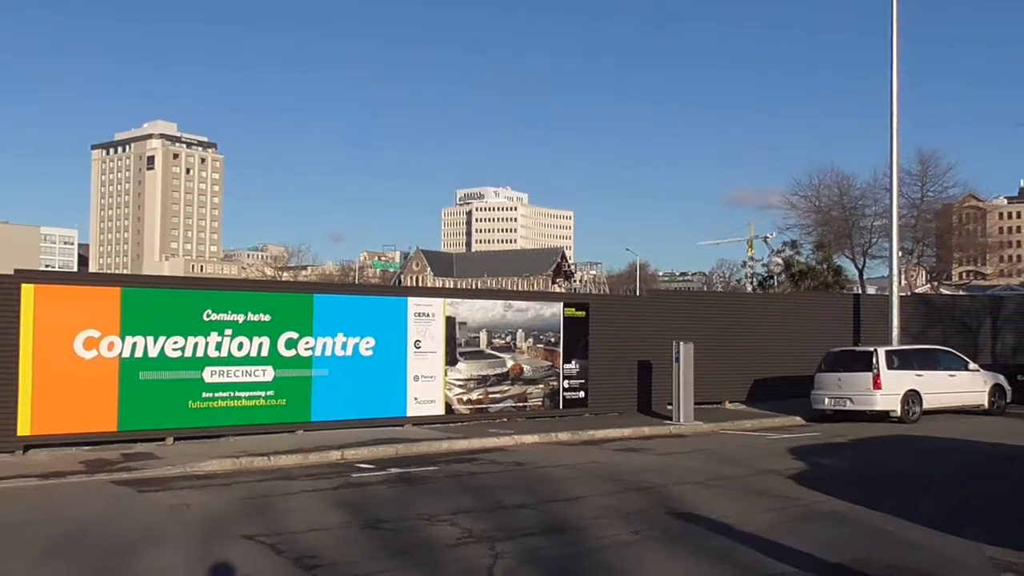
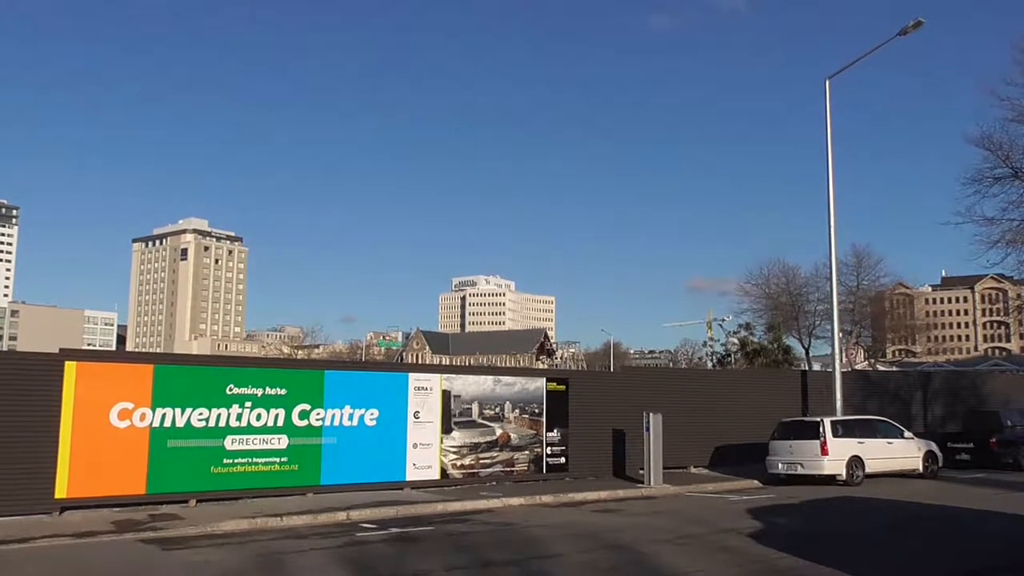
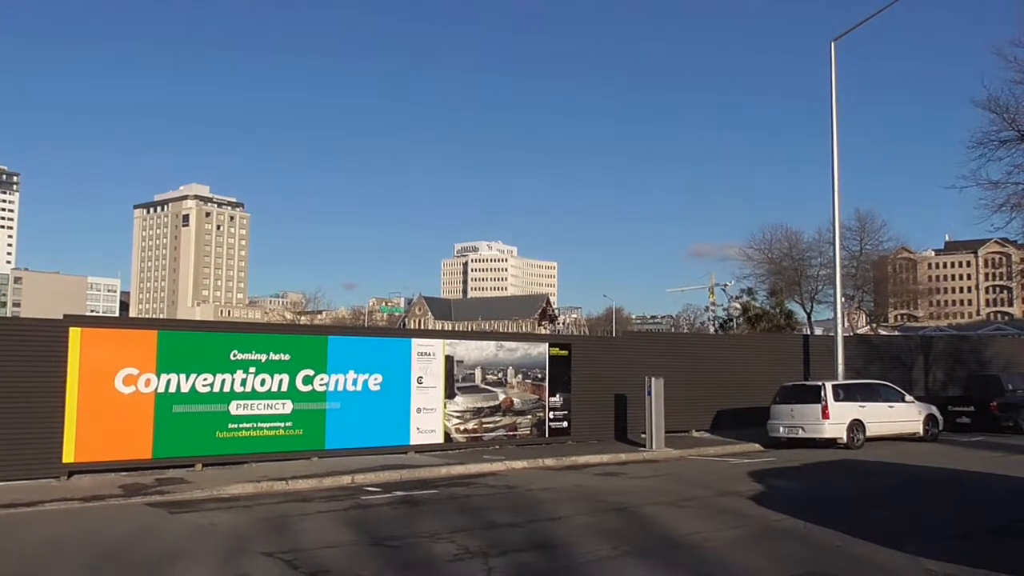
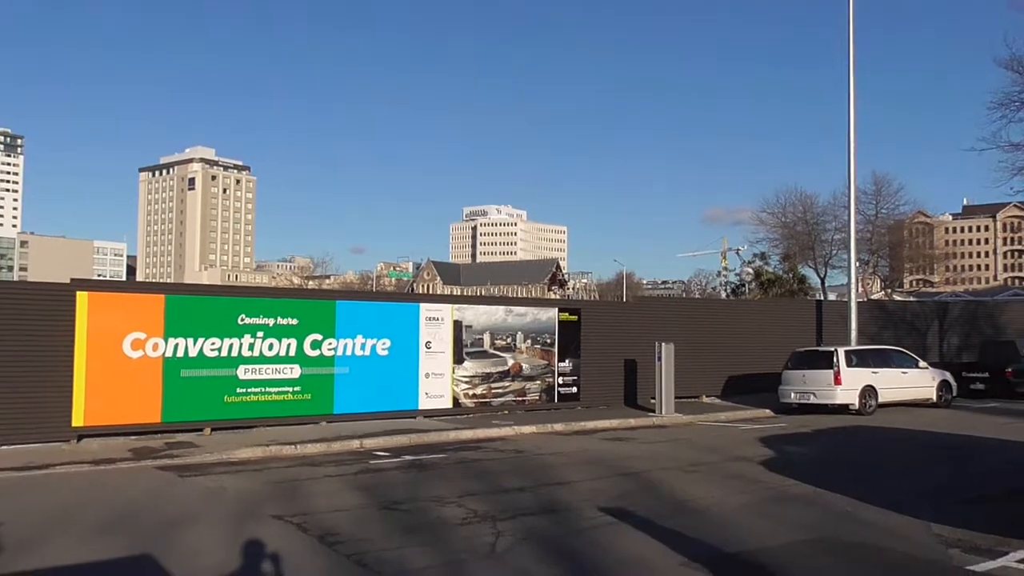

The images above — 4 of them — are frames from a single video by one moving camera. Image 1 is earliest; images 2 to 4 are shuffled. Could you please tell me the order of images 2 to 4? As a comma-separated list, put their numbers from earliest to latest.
4, 3, 2
